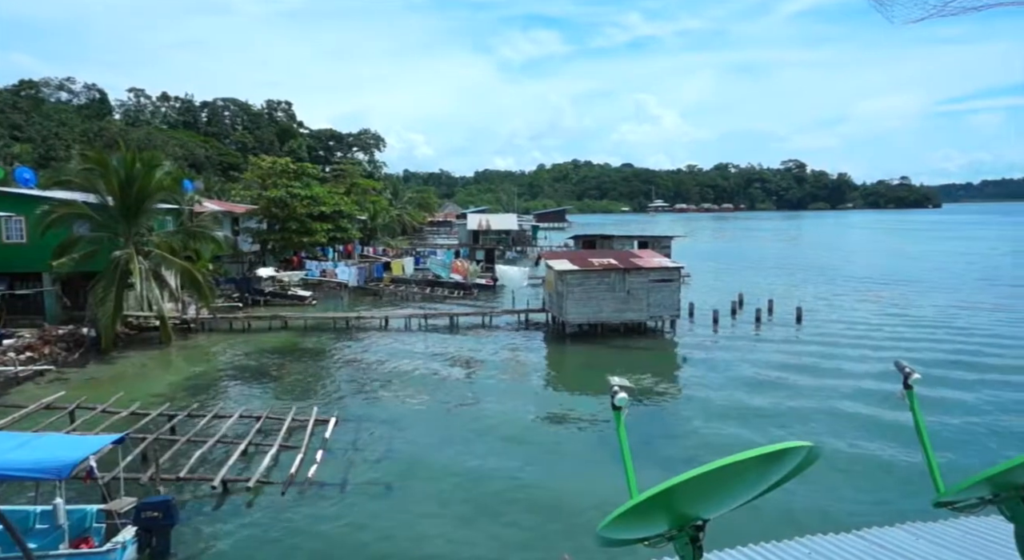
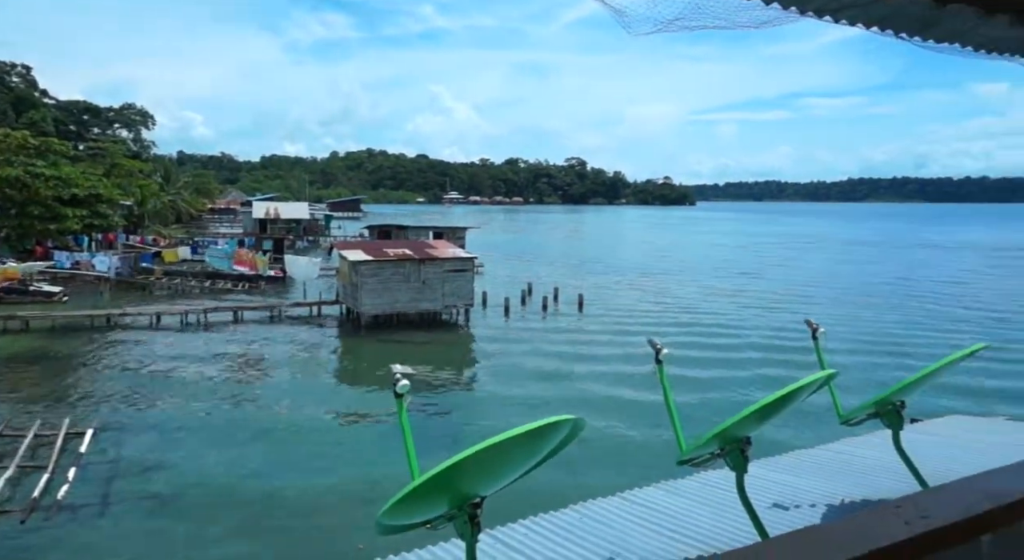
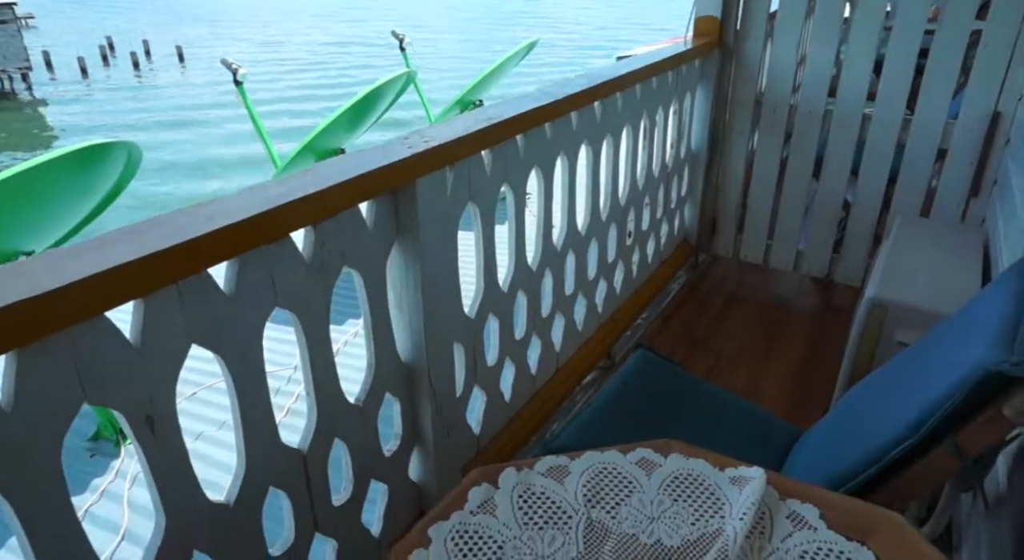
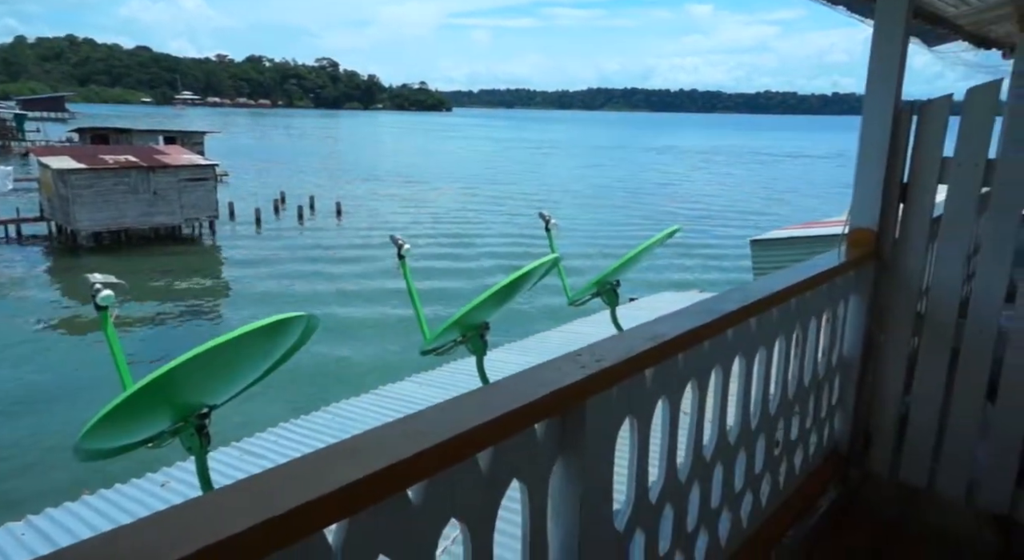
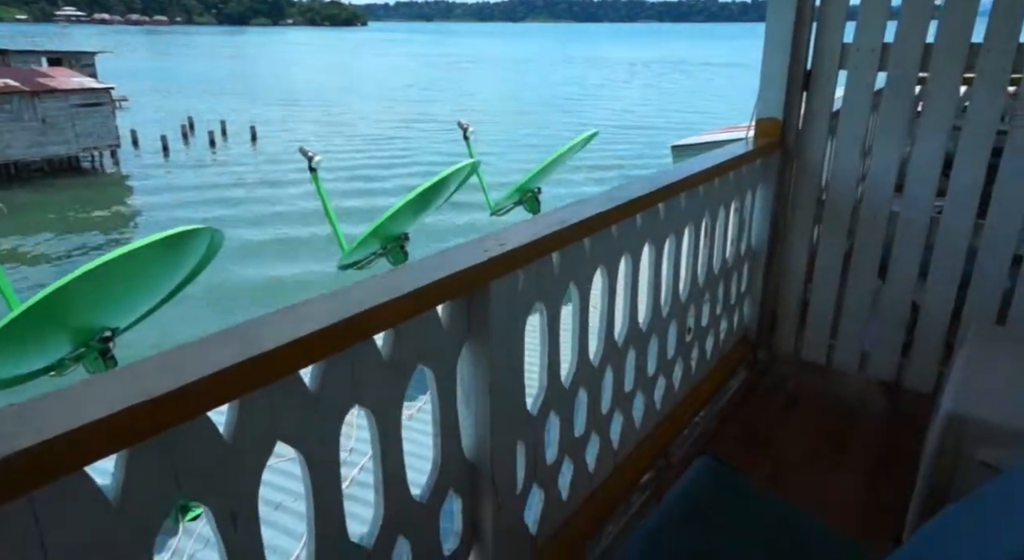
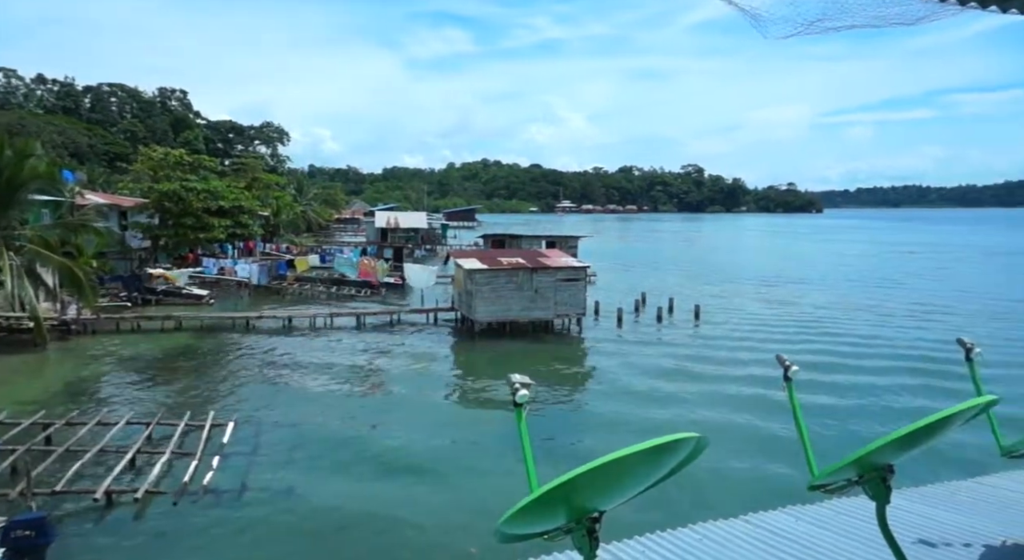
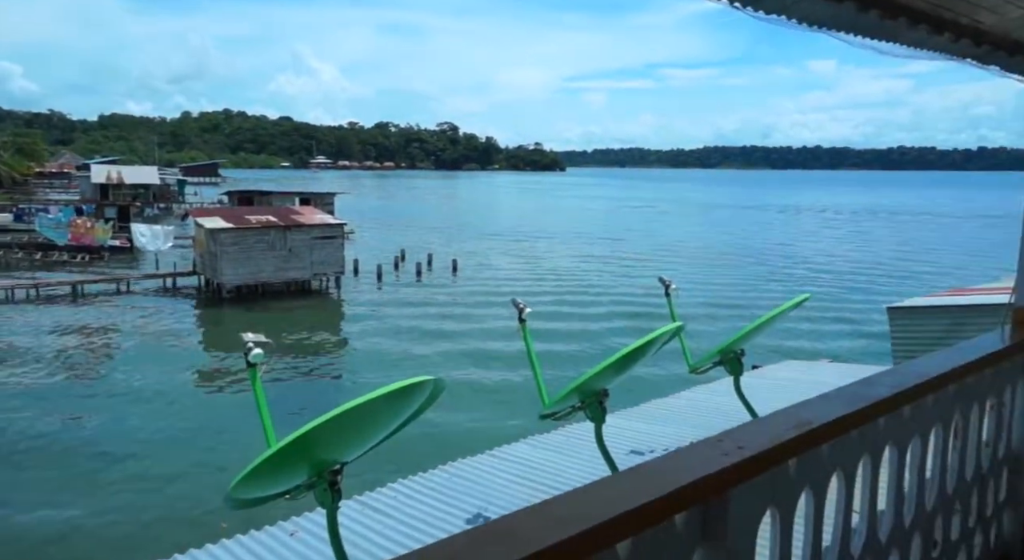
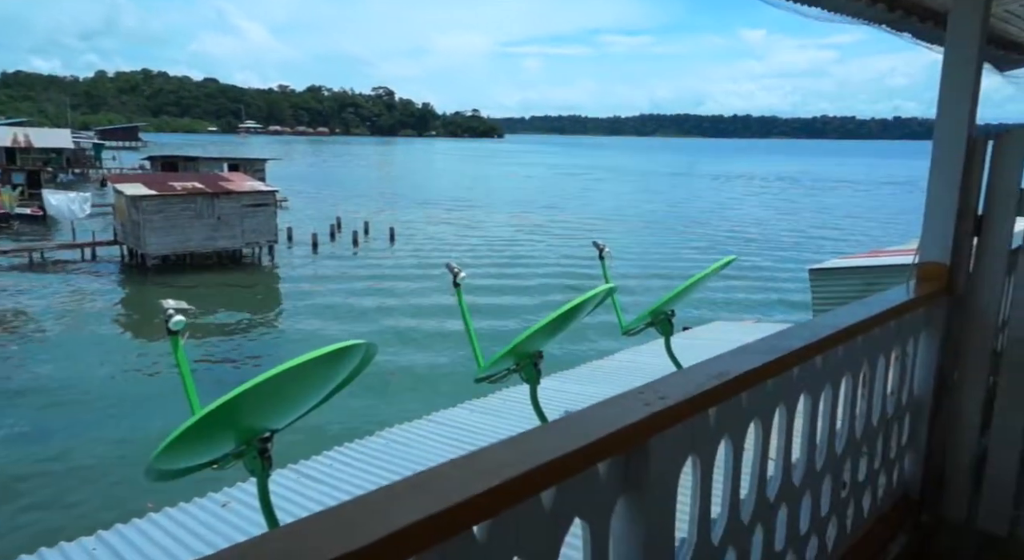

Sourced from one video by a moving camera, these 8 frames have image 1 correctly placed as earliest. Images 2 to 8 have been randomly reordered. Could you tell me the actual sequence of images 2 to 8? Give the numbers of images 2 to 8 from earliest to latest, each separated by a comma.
6, 2, 7, 8, 4, 5, 3
